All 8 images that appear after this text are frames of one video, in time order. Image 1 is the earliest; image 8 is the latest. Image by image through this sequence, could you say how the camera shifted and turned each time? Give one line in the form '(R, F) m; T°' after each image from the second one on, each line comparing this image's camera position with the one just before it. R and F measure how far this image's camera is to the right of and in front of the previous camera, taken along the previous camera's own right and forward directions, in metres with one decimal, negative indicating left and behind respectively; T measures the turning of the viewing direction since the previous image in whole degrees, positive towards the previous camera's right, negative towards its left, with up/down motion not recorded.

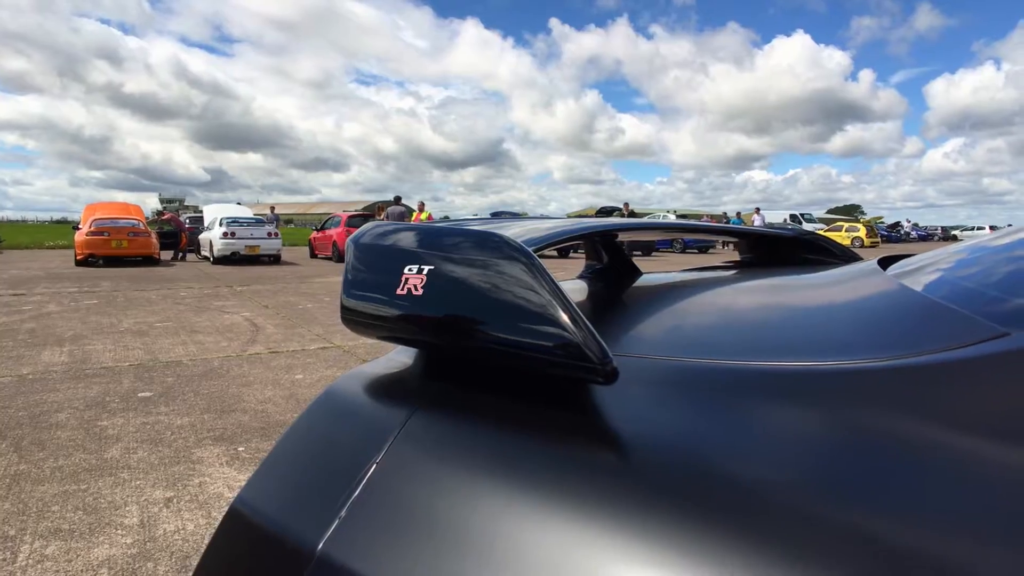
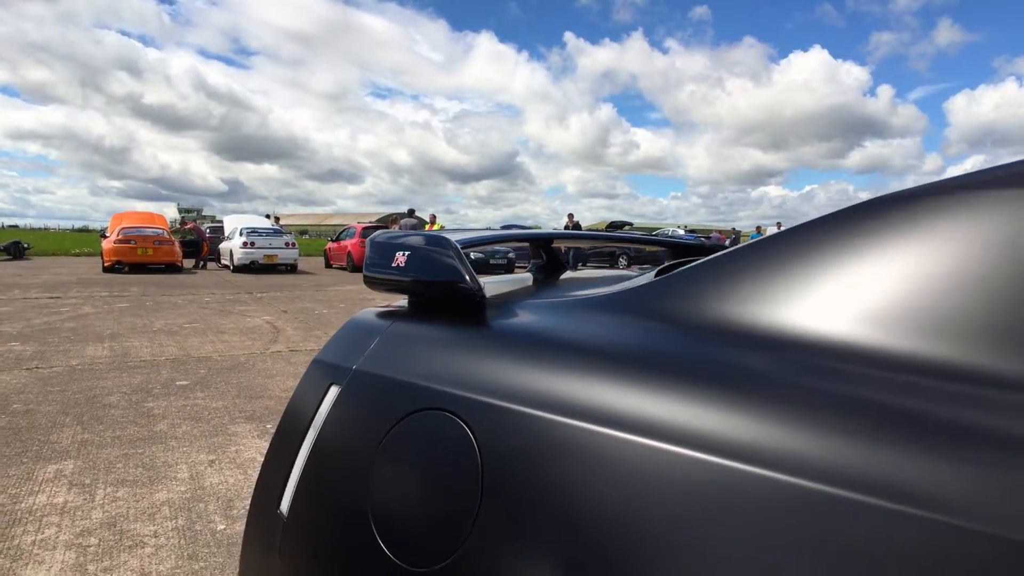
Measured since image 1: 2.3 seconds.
(+0.1, -0.5) m; -1°
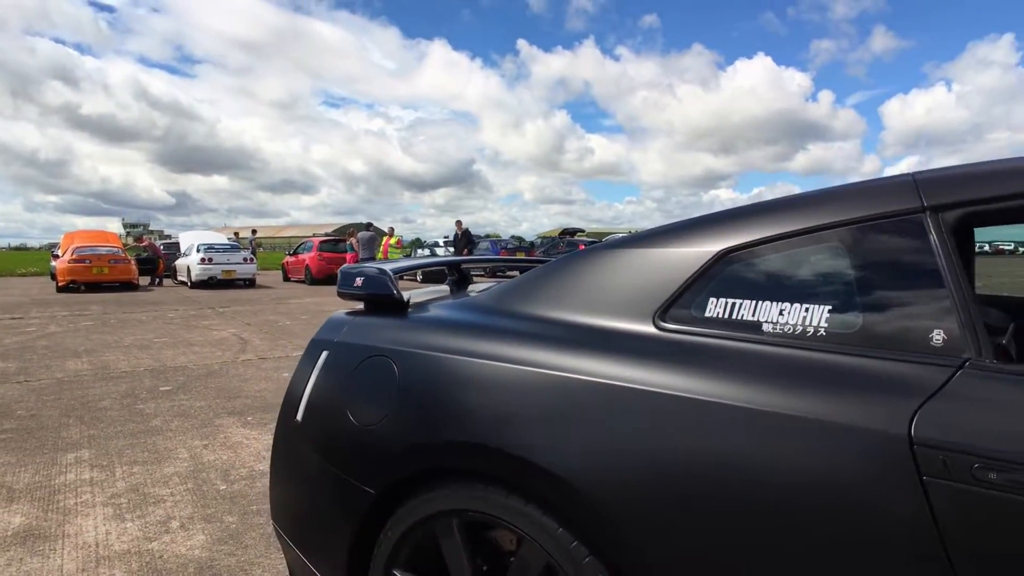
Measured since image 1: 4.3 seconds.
(+0.1, -0.8) m; +4°
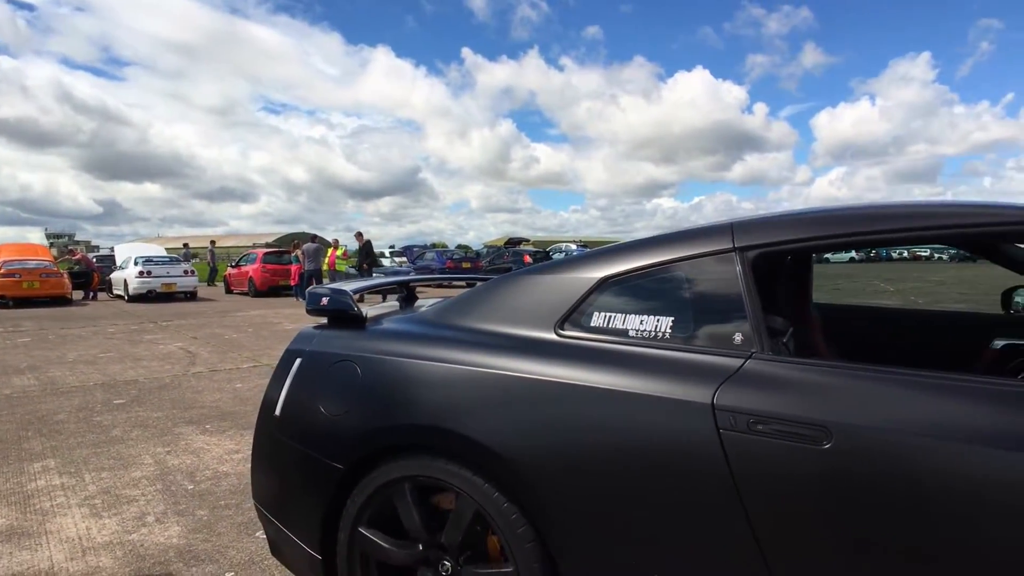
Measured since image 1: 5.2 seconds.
(0.0, -0.4) m; +5°
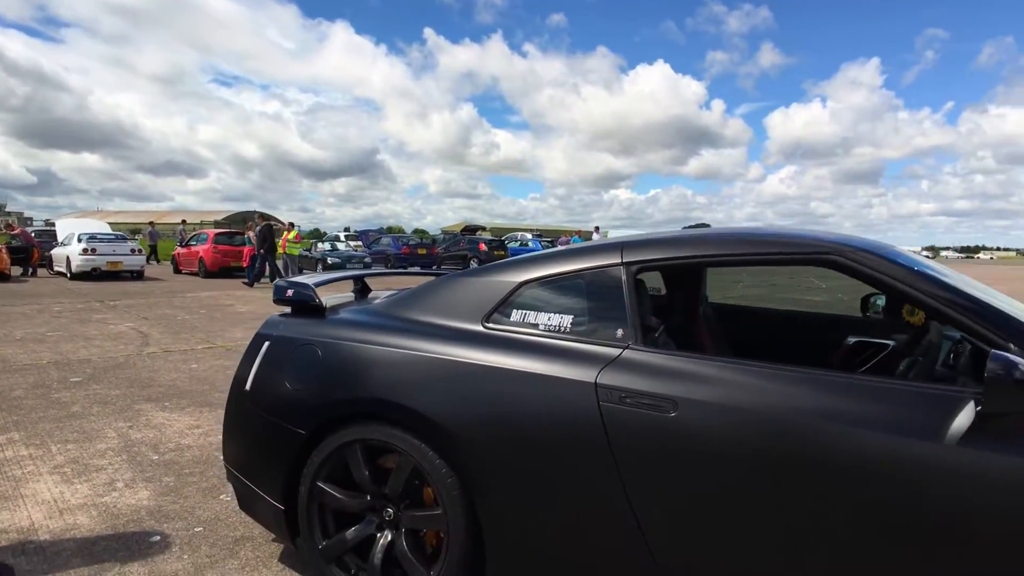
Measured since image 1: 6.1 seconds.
(+0.1, -0.4) m; +4°
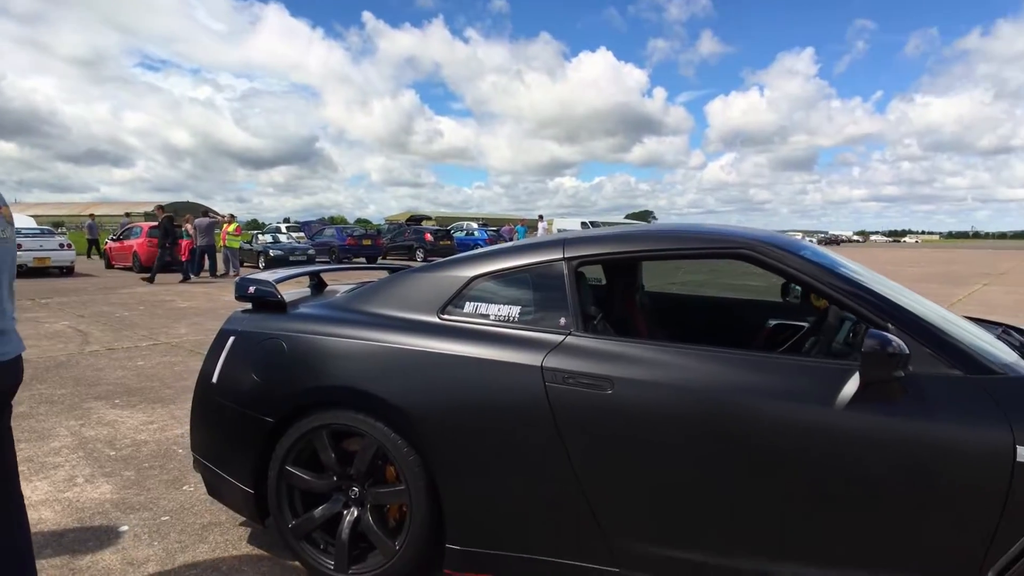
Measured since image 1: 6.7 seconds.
(0.0, -0.2) m; +5°
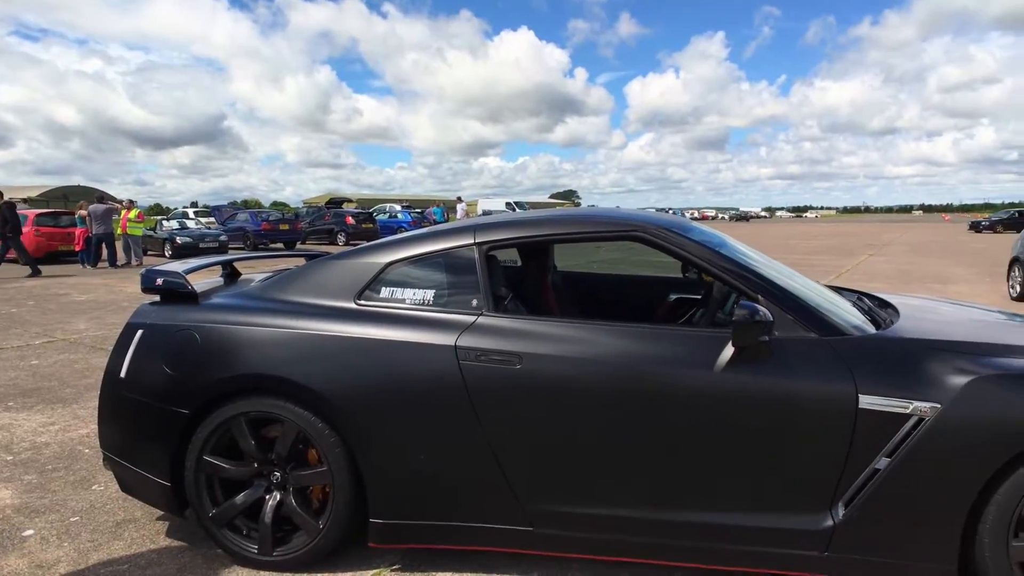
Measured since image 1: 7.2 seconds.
(0.0, -0.1) m; +7°
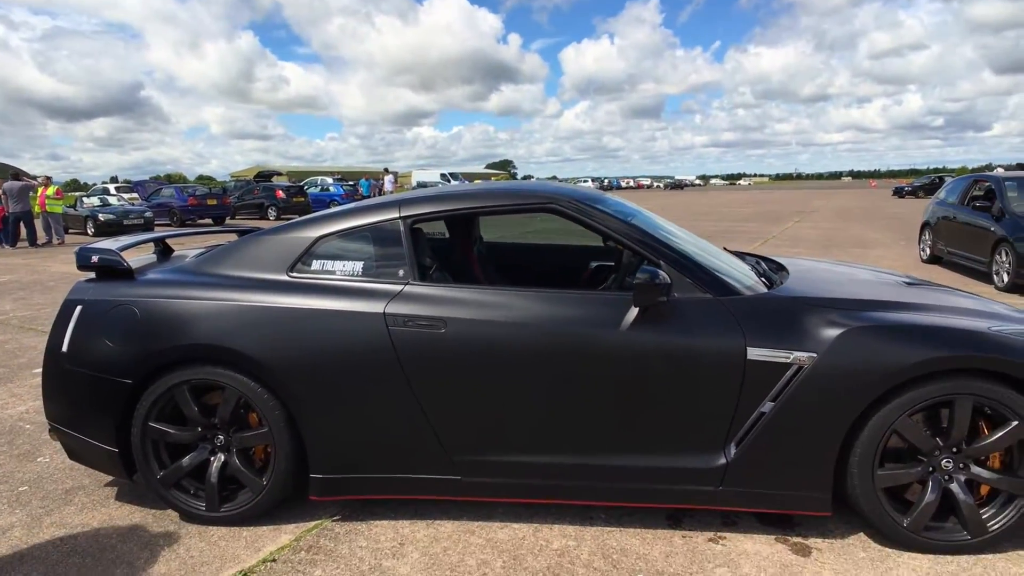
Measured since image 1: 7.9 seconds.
(+0.1, -0.3) m; +6°
